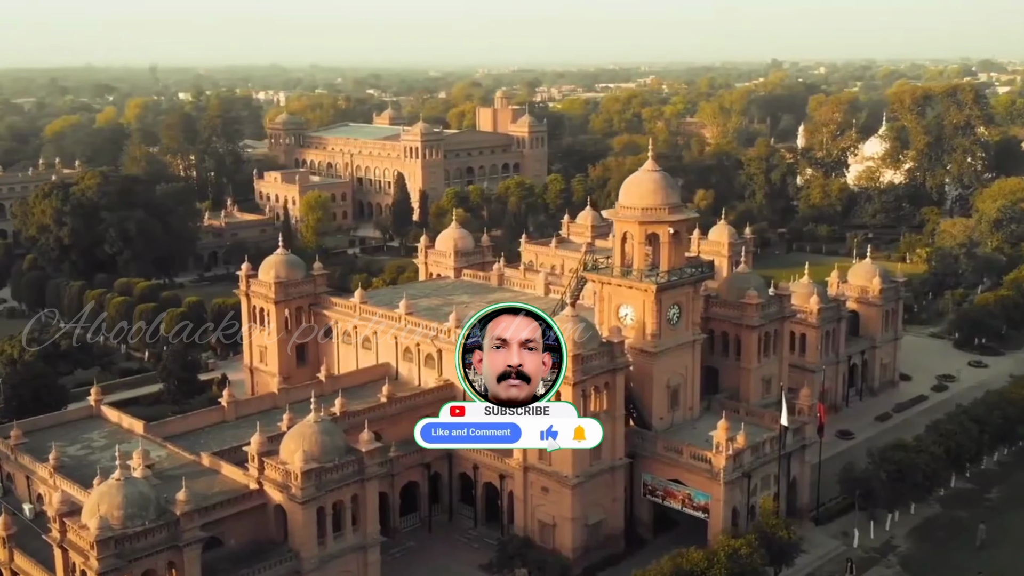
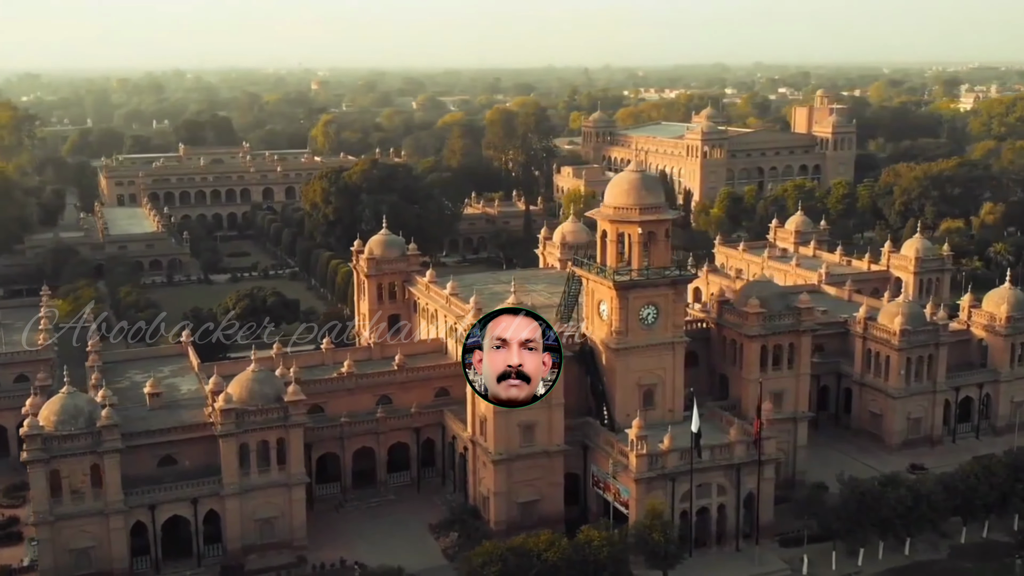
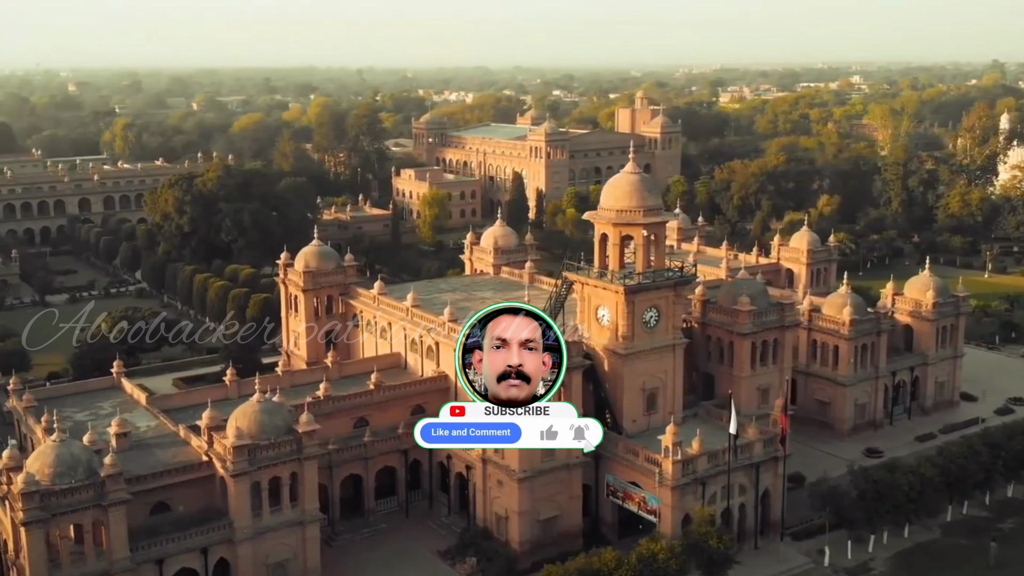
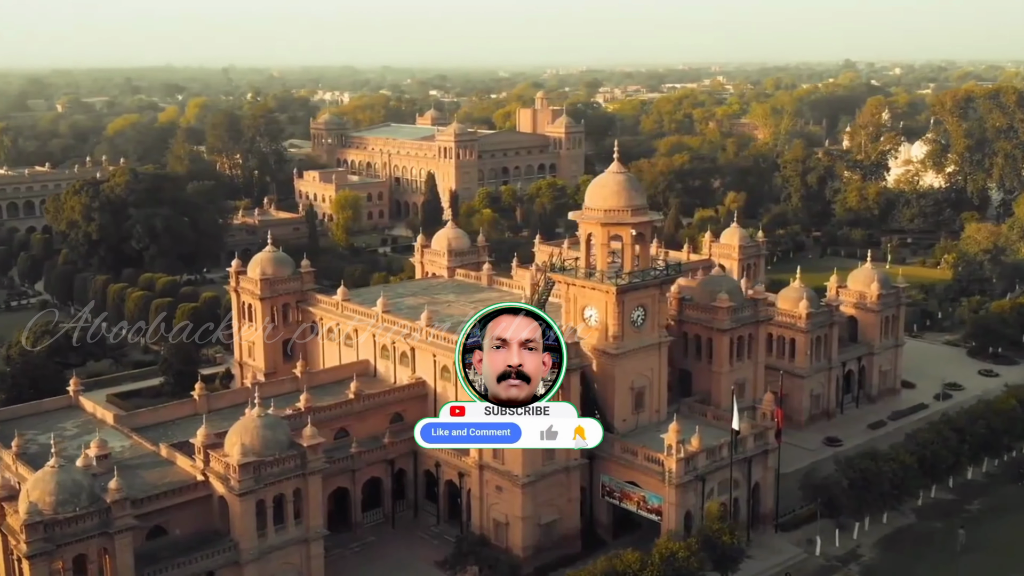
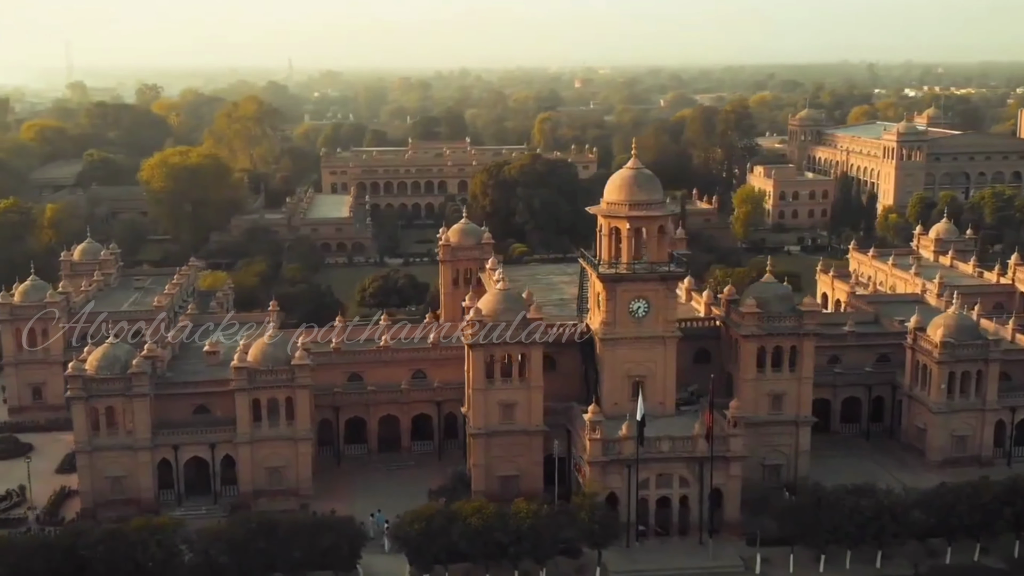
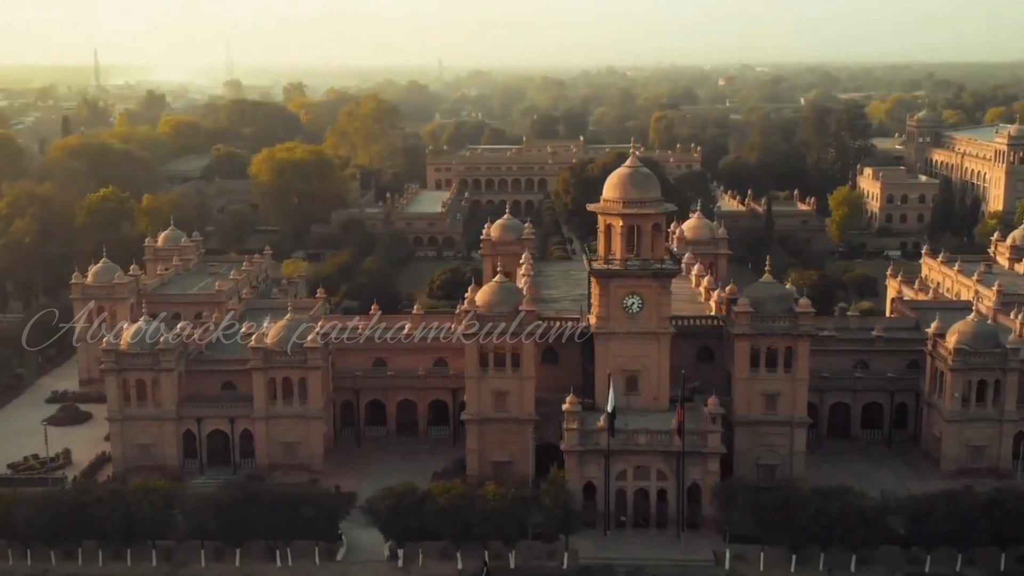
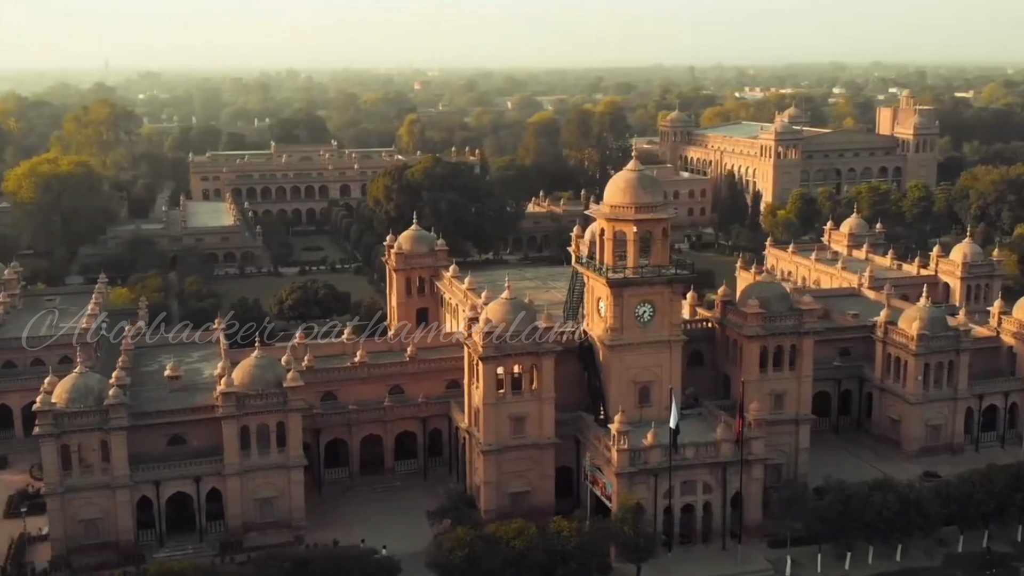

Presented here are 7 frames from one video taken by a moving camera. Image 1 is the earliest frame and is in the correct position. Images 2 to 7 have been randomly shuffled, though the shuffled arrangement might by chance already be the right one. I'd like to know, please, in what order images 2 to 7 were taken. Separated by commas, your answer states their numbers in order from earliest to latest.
4, 3, 2, 7, 5, 6
